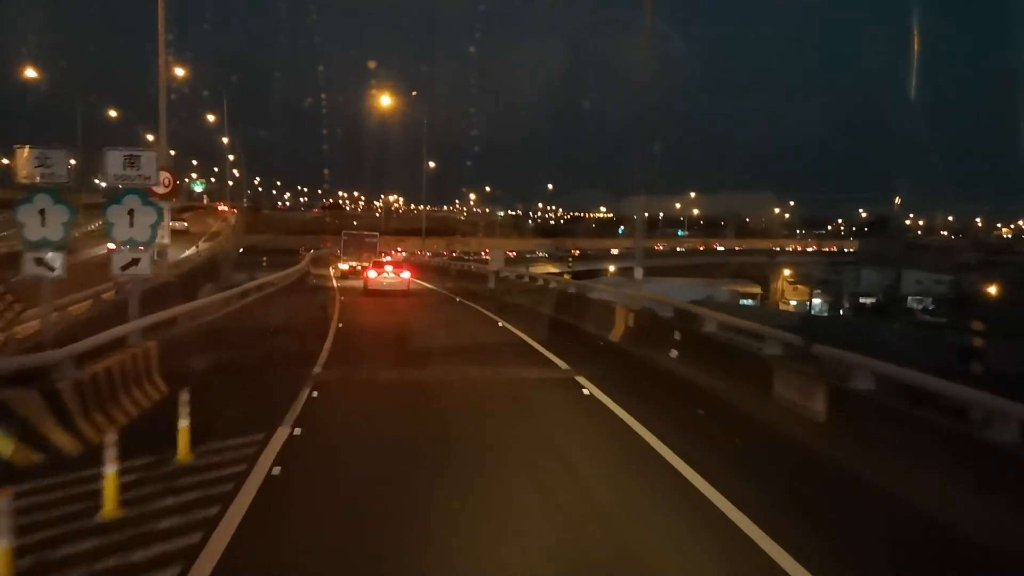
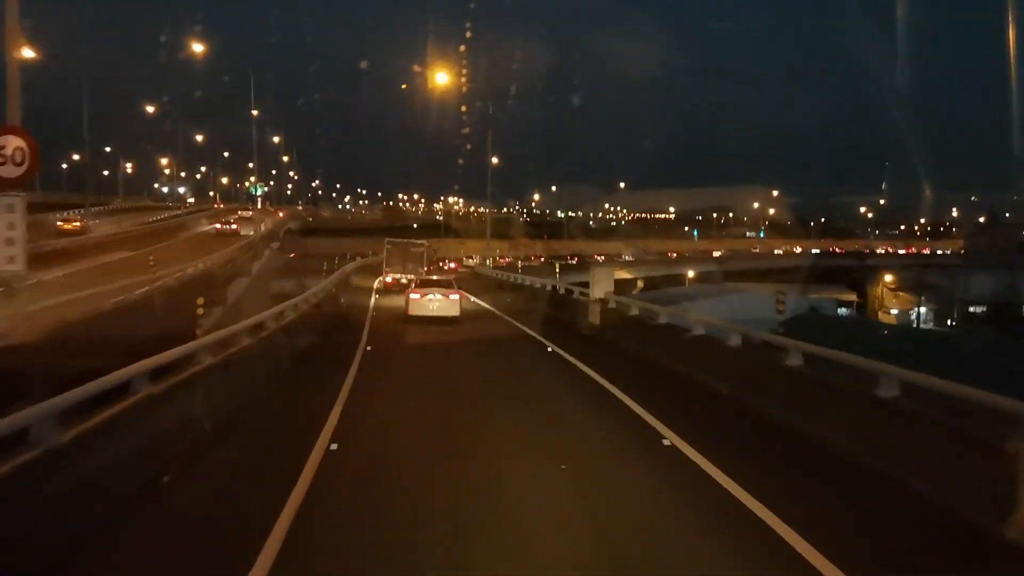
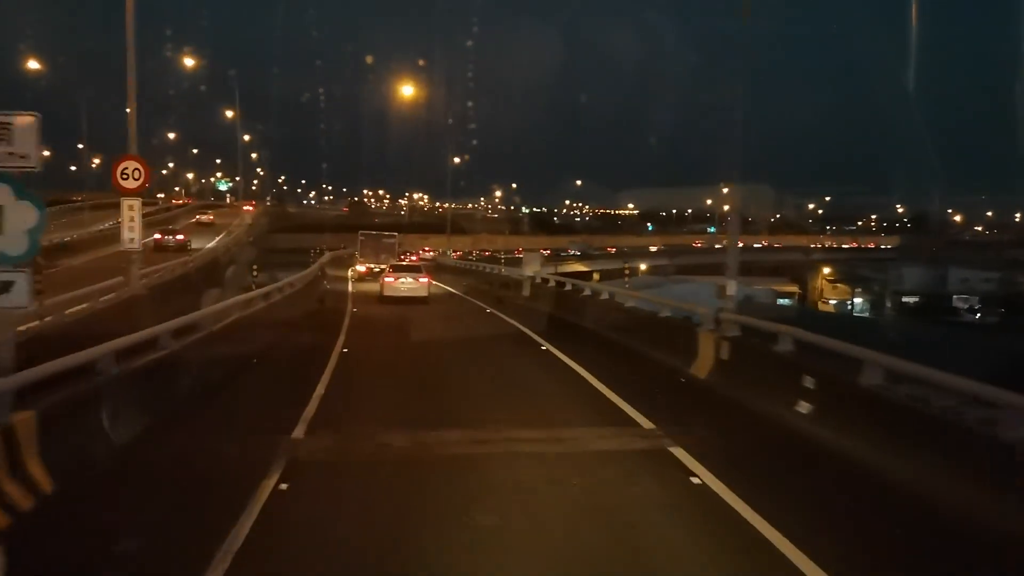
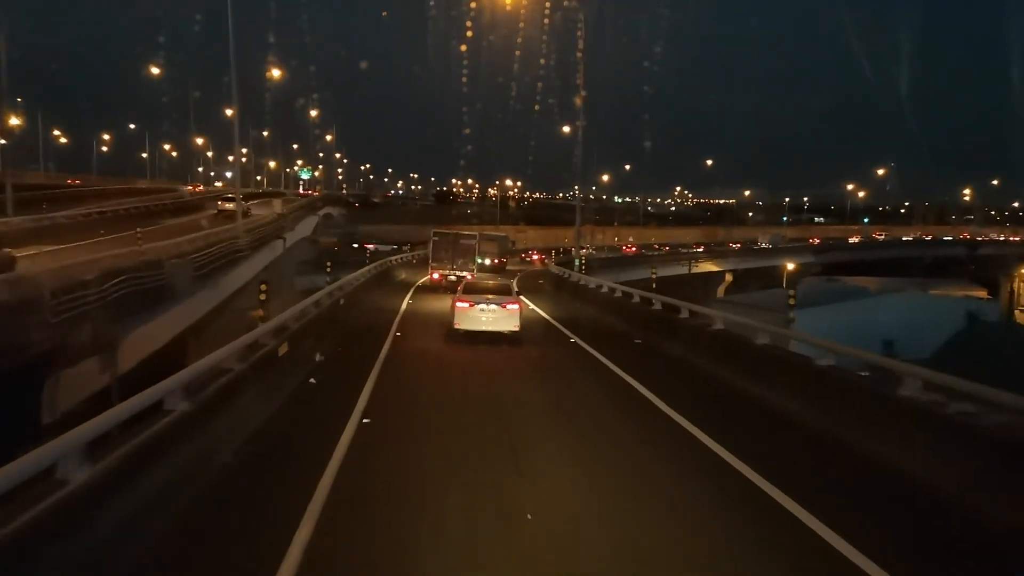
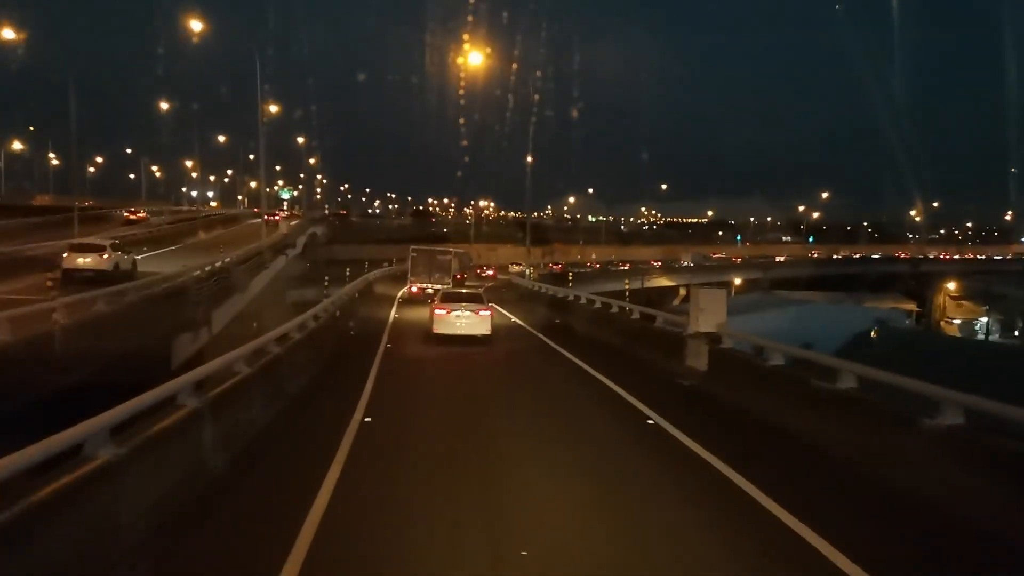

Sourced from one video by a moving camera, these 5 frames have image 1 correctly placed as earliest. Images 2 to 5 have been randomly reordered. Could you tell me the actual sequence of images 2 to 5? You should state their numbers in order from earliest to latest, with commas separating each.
3, 2, 5, 4
